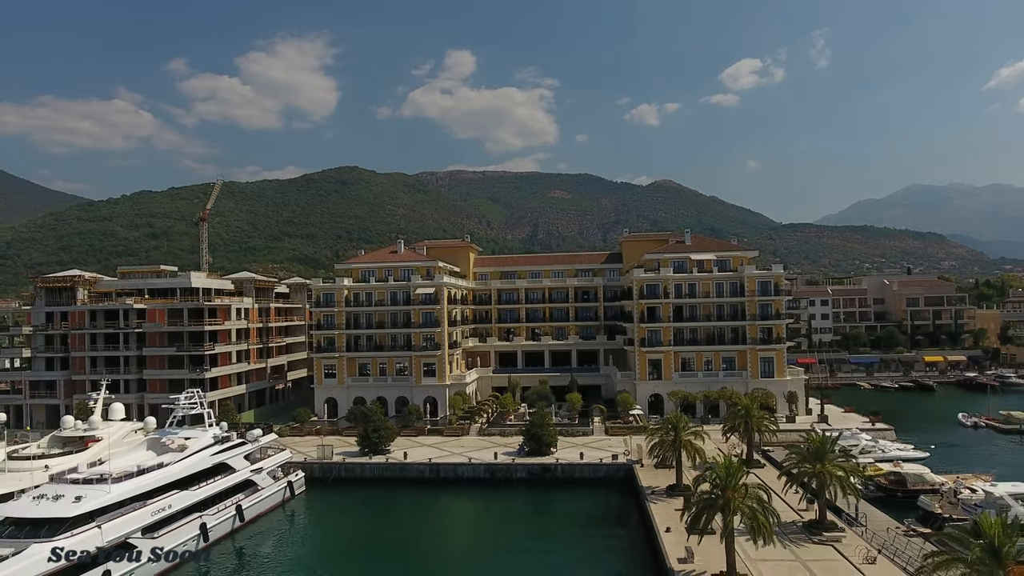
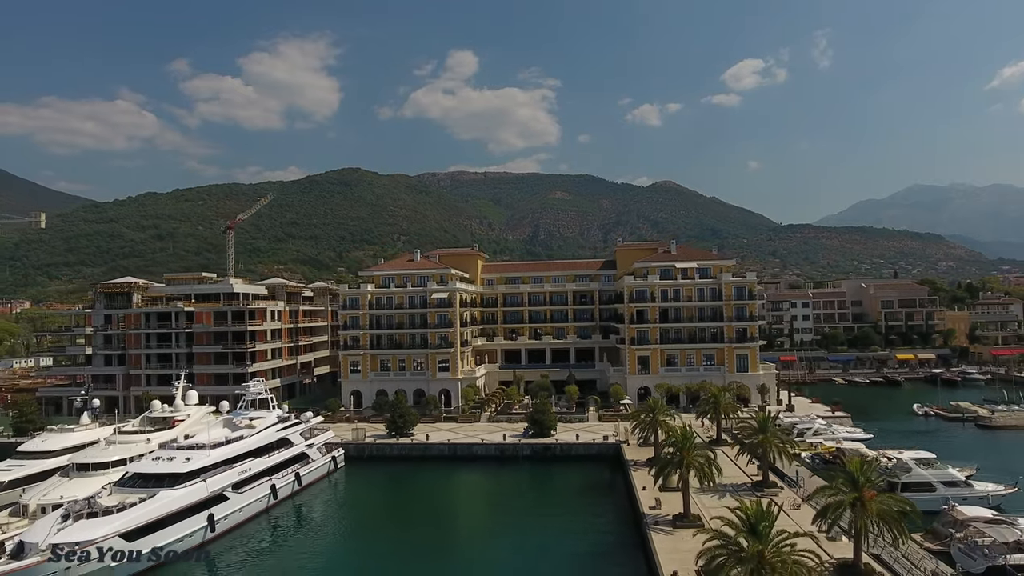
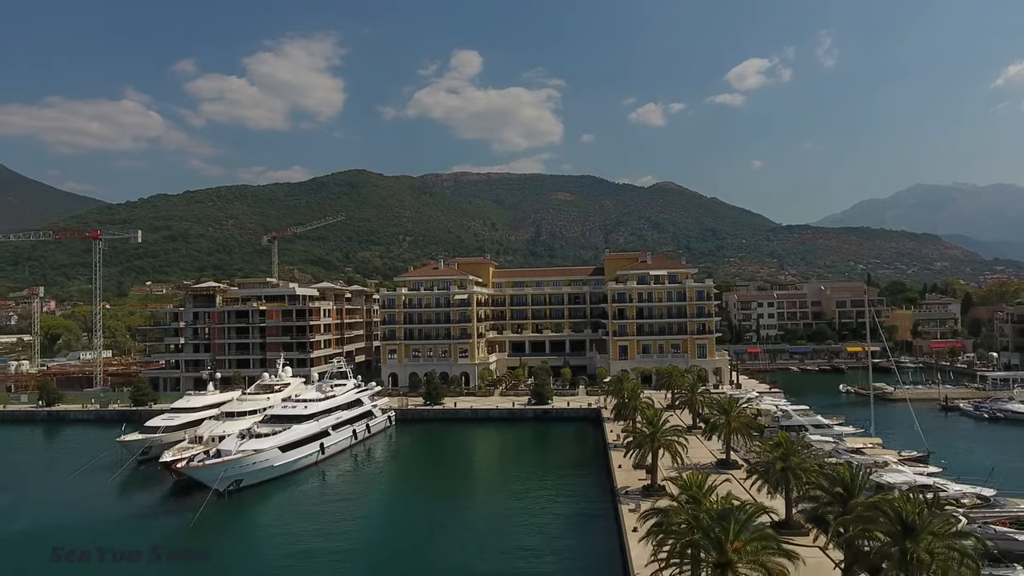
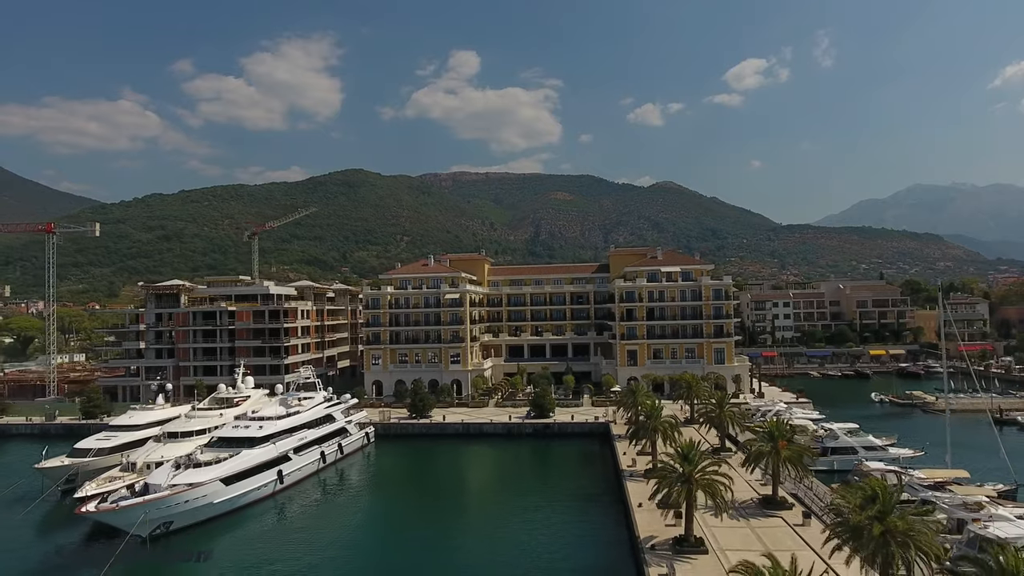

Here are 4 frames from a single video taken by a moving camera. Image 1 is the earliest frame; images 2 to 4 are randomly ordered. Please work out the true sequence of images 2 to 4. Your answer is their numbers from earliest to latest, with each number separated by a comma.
2, 4, 3
